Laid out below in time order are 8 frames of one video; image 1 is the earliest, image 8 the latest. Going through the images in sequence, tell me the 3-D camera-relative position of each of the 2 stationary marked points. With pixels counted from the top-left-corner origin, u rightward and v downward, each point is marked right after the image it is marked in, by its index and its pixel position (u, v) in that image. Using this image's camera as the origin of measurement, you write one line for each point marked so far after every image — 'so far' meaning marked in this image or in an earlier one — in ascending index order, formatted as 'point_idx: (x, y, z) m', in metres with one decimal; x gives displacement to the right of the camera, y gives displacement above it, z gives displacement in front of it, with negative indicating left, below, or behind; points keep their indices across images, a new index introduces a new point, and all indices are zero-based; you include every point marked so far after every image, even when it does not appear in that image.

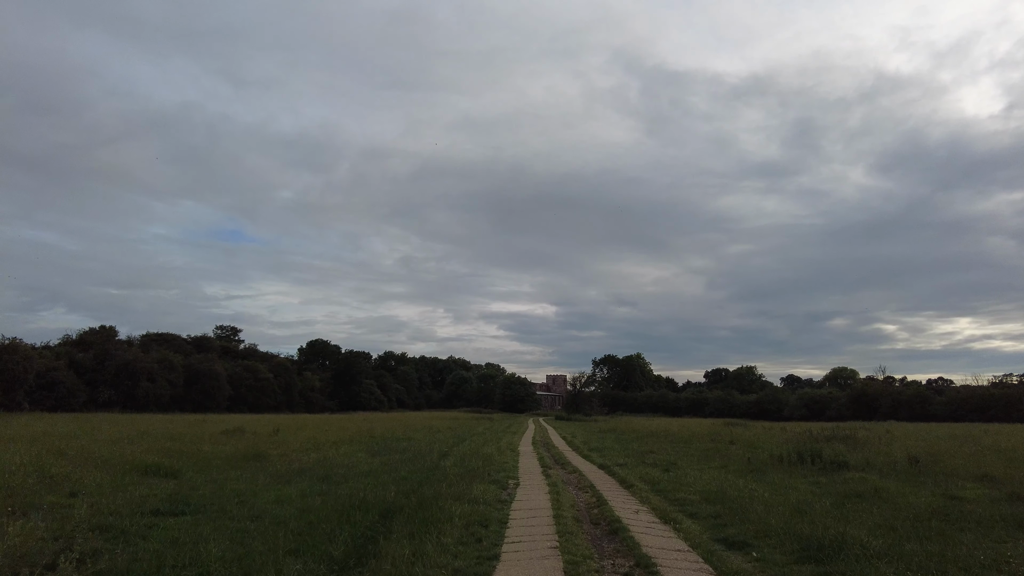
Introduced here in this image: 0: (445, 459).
0: (-2.1, -5.3, +19.3) m
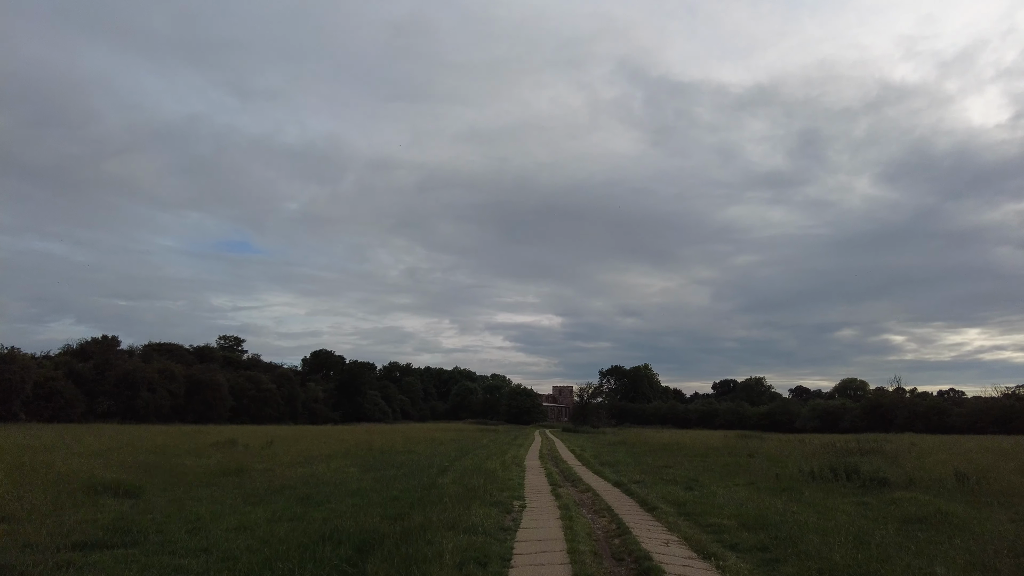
0: (-1.9, -5.2, +17.6) m
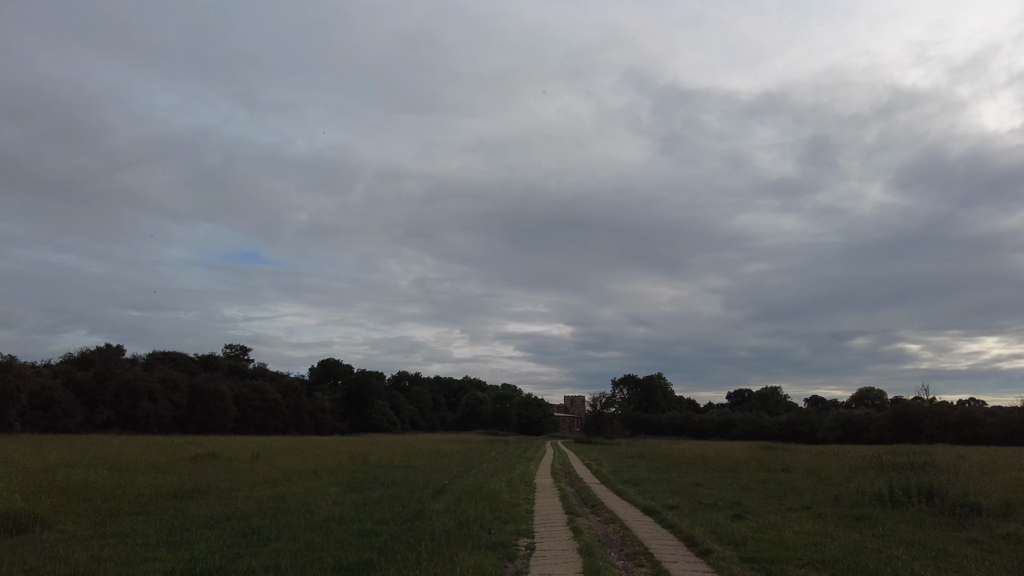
0: (-1.8, -4.9, +14.6) m
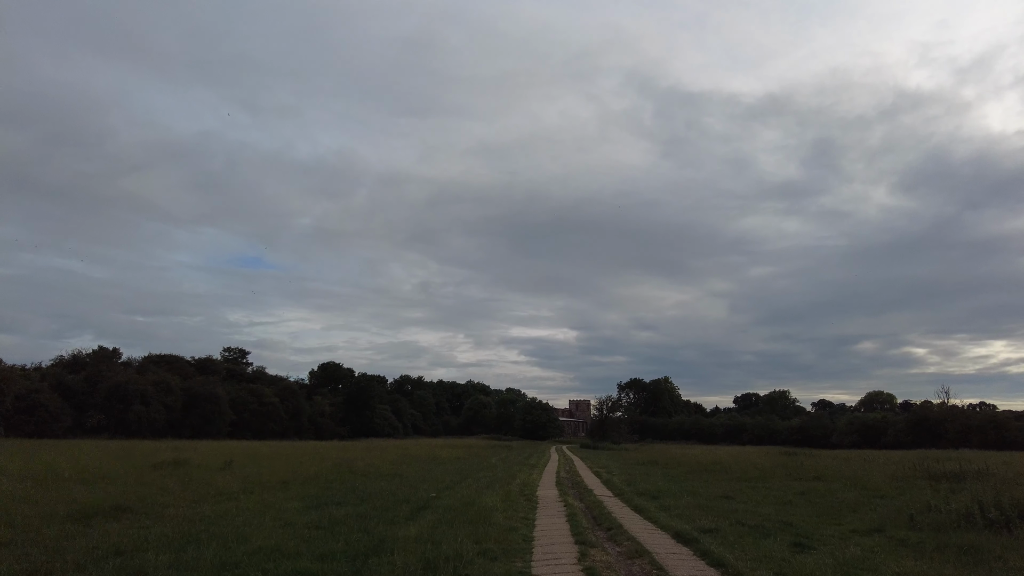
0: (-1.8, -4.3, +11.5) m
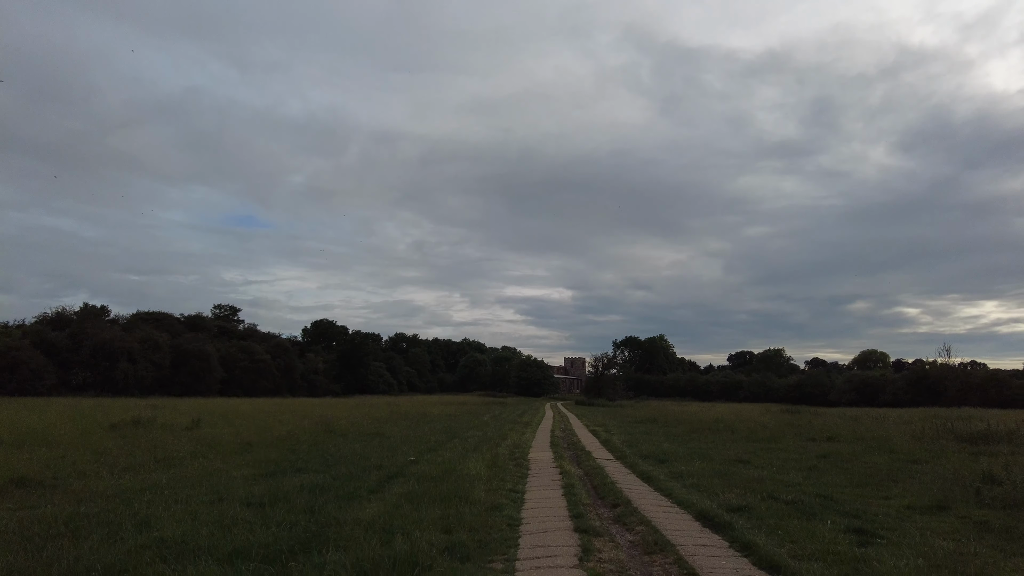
0: (-2.1, -3.1, +9.3) m
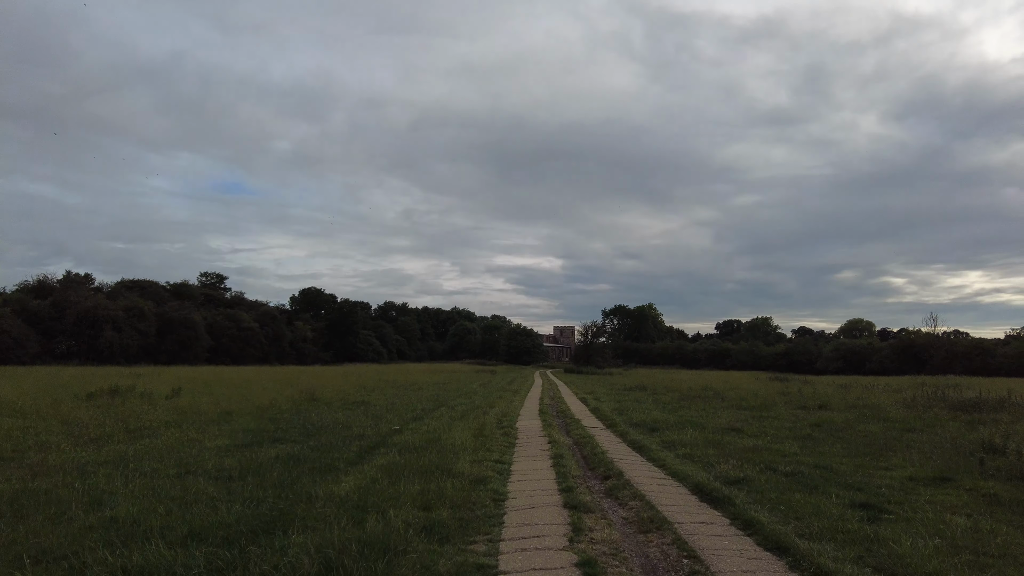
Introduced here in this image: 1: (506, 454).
0: (-2.3, -2.6, +8.8) m
1: (-0.1, -2.9, +11.1) m
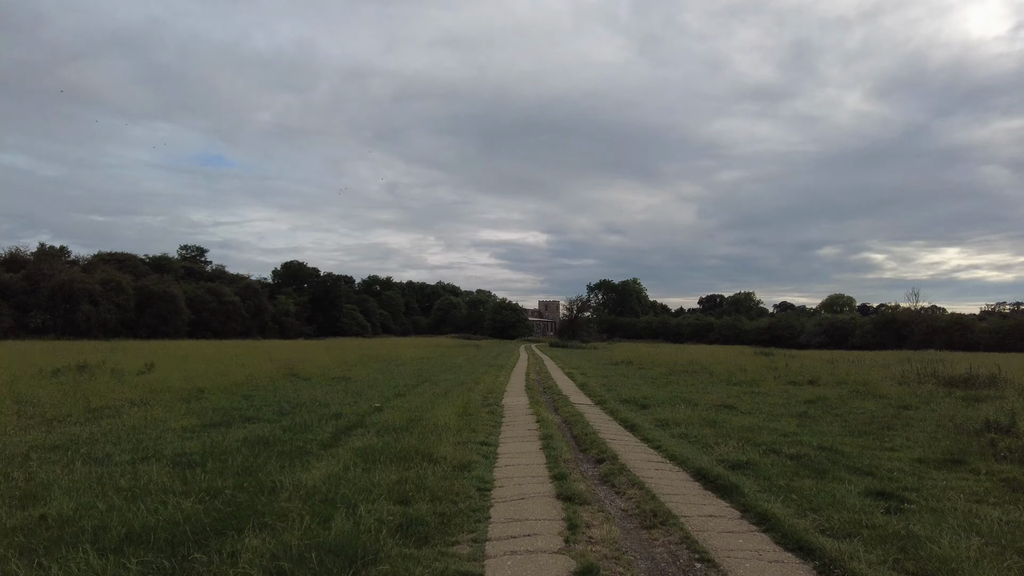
0: (-2.4, -2.2, +8.0) m
1: (-0.3, -2.4, +10.4) m
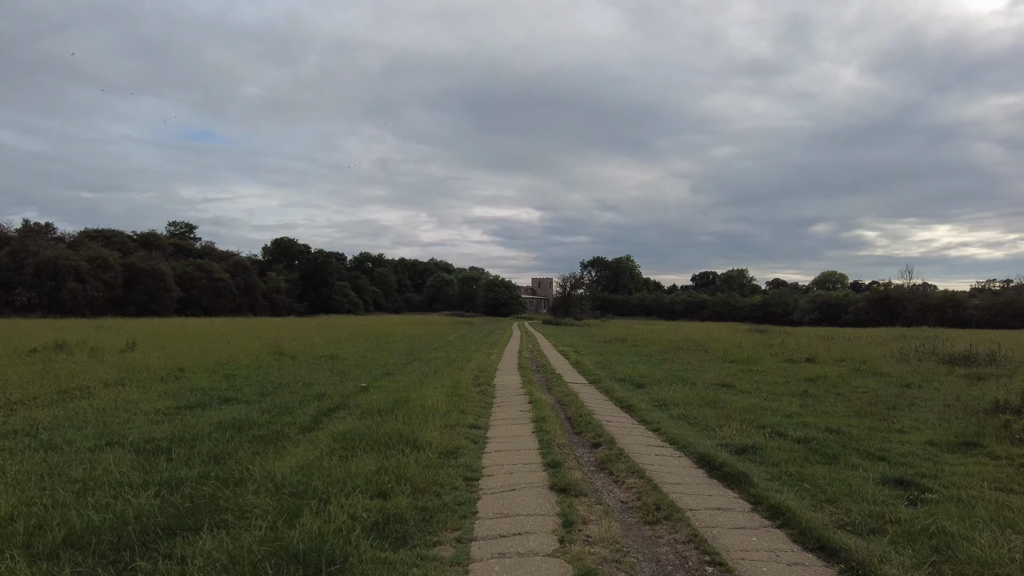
0: (-2.6, -1.9, +7.5) m
1: (-0.5, -2.0, +9.9) m
